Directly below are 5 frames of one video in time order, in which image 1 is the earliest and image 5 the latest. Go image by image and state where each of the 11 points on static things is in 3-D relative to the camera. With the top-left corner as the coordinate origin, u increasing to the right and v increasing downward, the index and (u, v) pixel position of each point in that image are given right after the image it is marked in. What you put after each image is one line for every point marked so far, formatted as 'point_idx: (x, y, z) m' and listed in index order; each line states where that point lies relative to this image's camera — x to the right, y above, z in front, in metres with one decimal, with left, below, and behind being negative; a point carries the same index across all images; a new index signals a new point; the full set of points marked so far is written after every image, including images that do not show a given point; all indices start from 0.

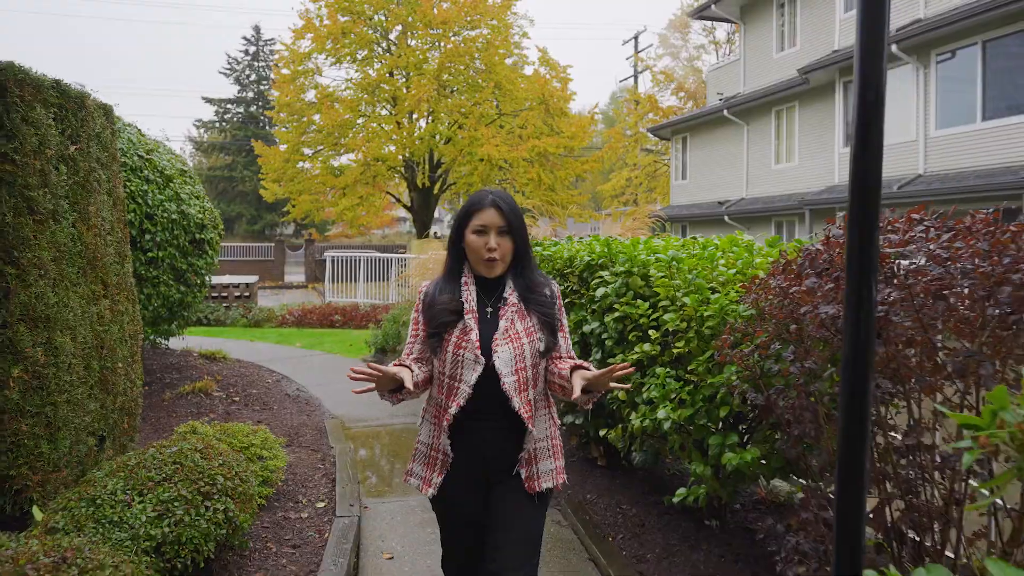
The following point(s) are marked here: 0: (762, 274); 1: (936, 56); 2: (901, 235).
0: (+1.2, +0.1, +3.3) m
1: (+9.1, +5.0, +14.3) m
2: (+1.5, +0.2, +2.6) m
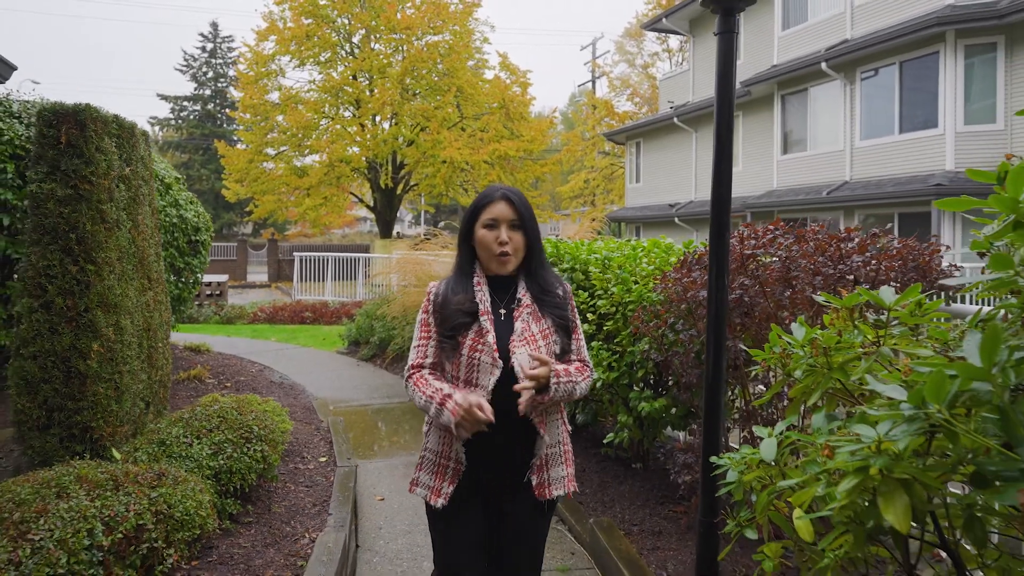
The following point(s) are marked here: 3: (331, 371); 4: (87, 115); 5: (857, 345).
0: (+1.0, +0.1, +4.3) m
1: (+8.3, +5.1, +15.7) m
2: (+1.4, +0.3, +3.6) m
3: (-2.6, -1.2, +9.6) m
4: (-2.4, +1.0, +3.8) m
5: (+1.1, -0.2, +2.0) m
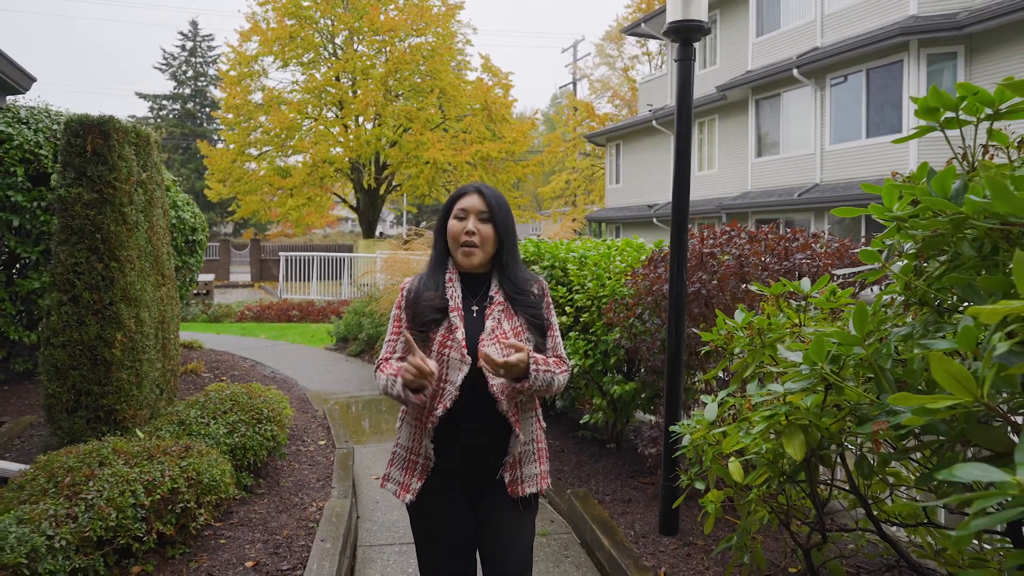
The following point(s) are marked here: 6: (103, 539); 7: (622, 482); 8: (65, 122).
0: (+0.9, +0.2, +4.7) m
1: (+7.8, +5.1, +16.4) m
2: (+1.3, +0.3, +4.1) m
3: (-2.8, -1.2, +10.0) m
4: (-2.5, +1.0, +4.2) m
5: (+1.0, -0.1, +2.5) m
6: (-1.7, -1.1, +2.8) m
7: (+0.7, -1.3, +4.4) m
8: (-2.8, +1.0, +4.1) m
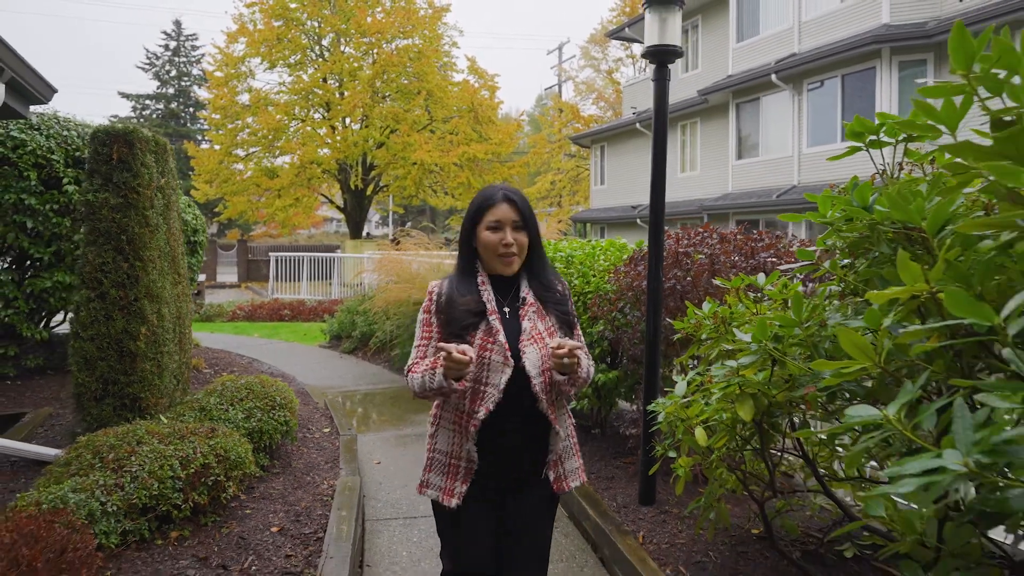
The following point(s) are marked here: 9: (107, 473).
0: (+0.9, +0.2, +5.2) m
1: (+7.5, +5.2, +17.0) m
2: (+1.2, +0.3, +4.5) m
3: (-3.0, -1.2, +10.3) m
4: (-2.6, +1.0, +4.5) m
5: (+1.0, -0.1, +2.9) m
6: (-1.7, -1.0, +3.2) m
7: (+0.7, -1.3, +4.8) m
8: (-2.8, +1.0, +4.5) m
9: (-1.9, -0.9, +3.2) m
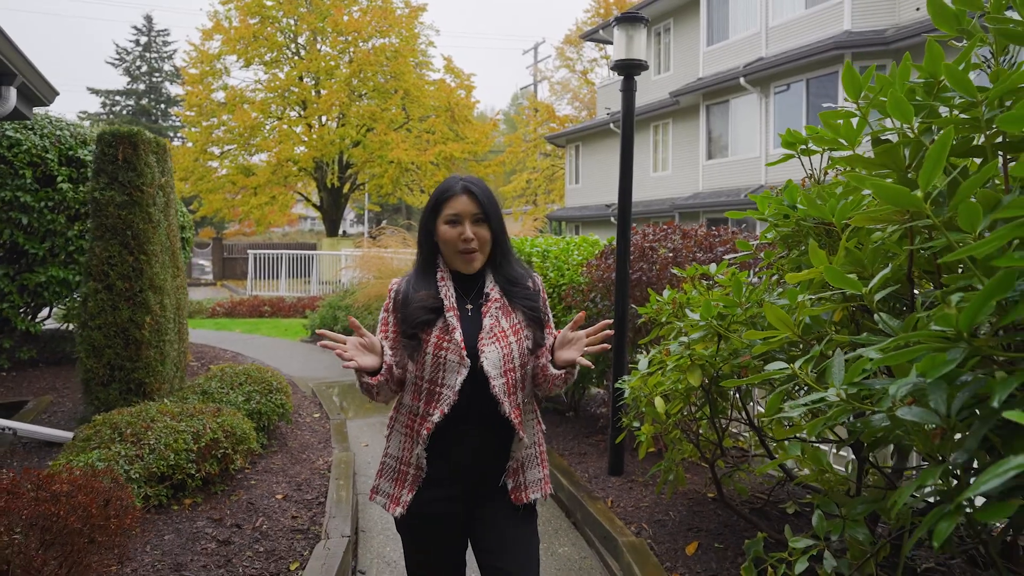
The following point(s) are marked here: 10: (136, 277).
0: (+0.7, +0.2, +5.6) m
1: (+6.9, +5.3, +17.6) m
2: (+1.1, +0.4, +5.0) m
3: (-3.4, -1.1, +10.6) m
4: (-2.7, +1.1, +4.8) m
5: (+0.9, -0.1, +3.4) m
6: (-1.8, -1.0, +3.5) m
7: (+0.5, -1.2, +5.3) m
8: (-3.0, +1.1, +4.8) m
9: (-2.0, -0.8, +3.5) m
10: (-2.7, +0.1, +4.7) m
